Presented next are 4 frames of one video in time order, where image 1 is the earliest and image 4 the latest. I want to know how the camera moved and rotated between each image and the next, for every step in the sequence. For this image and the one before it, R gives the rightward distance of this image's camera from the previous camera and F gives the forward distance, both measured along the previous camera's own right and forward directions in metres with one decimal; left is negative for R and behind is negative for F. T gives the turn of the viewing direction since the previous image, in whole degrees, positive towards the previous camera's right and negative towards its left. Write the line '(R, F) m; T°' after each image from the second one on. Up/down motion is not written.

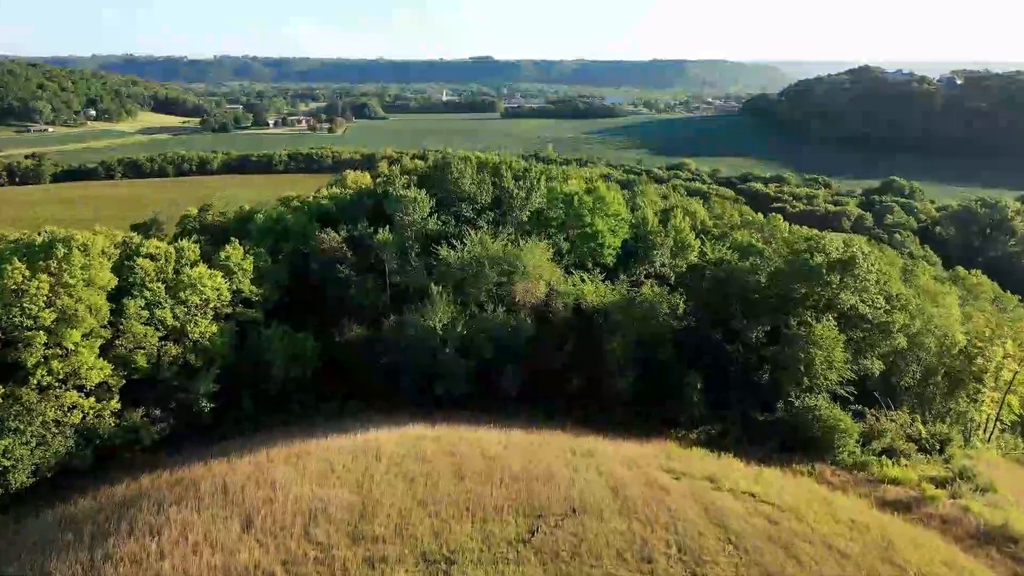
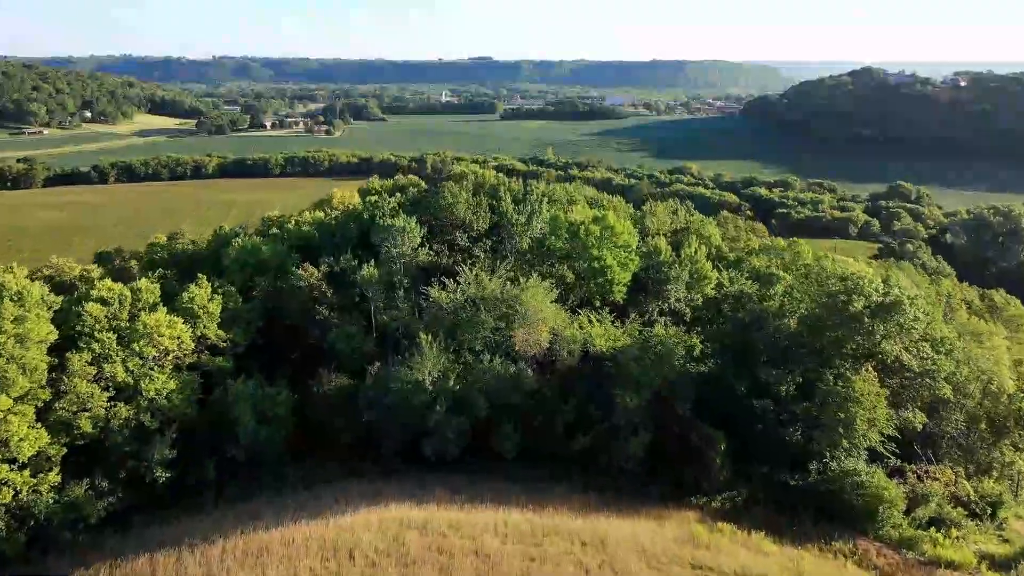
(0.0, +2.8) m; 0°
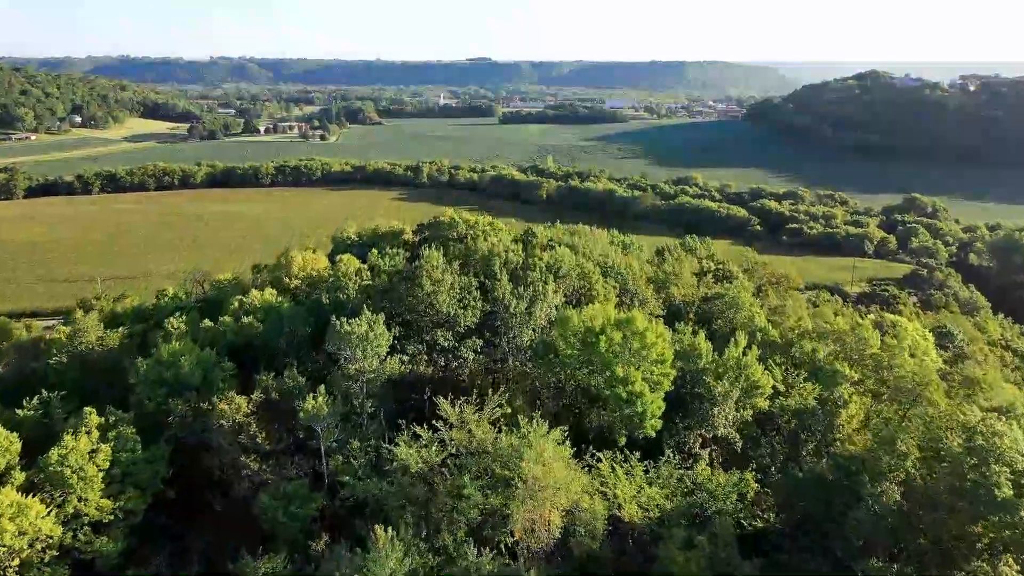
(0.0, +6.4) m; 0°
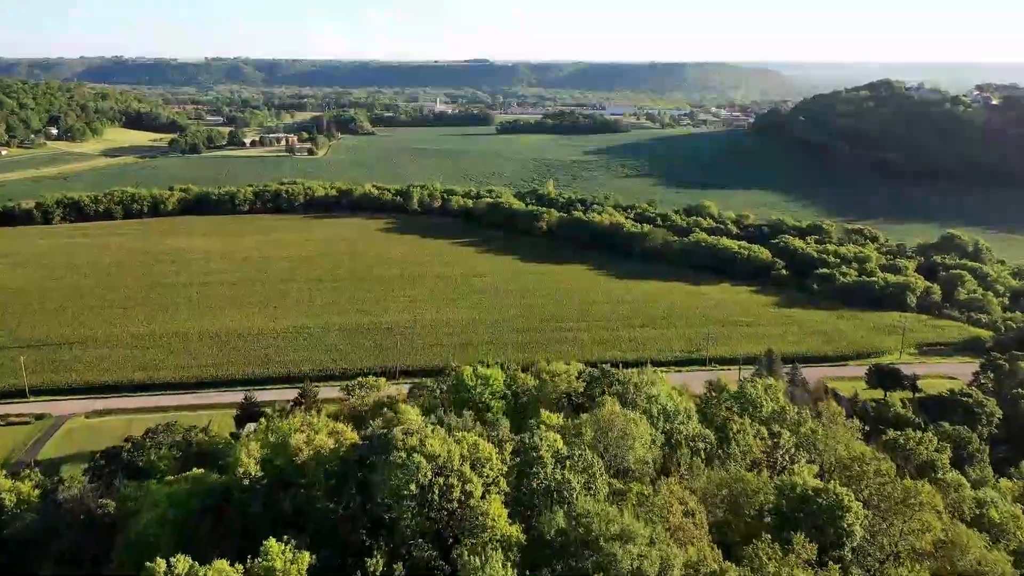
(+0.1, +14.3) m; 0°
